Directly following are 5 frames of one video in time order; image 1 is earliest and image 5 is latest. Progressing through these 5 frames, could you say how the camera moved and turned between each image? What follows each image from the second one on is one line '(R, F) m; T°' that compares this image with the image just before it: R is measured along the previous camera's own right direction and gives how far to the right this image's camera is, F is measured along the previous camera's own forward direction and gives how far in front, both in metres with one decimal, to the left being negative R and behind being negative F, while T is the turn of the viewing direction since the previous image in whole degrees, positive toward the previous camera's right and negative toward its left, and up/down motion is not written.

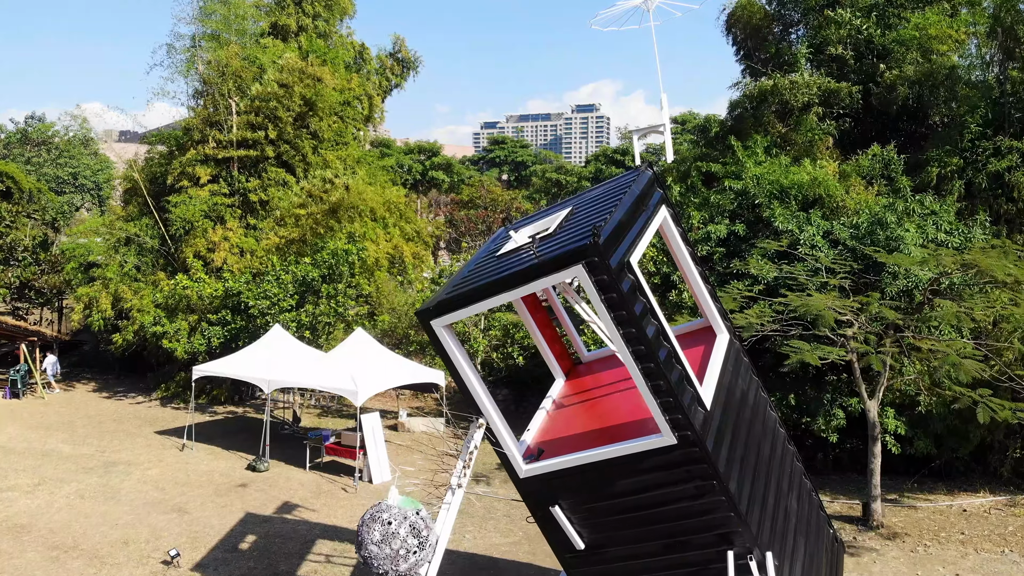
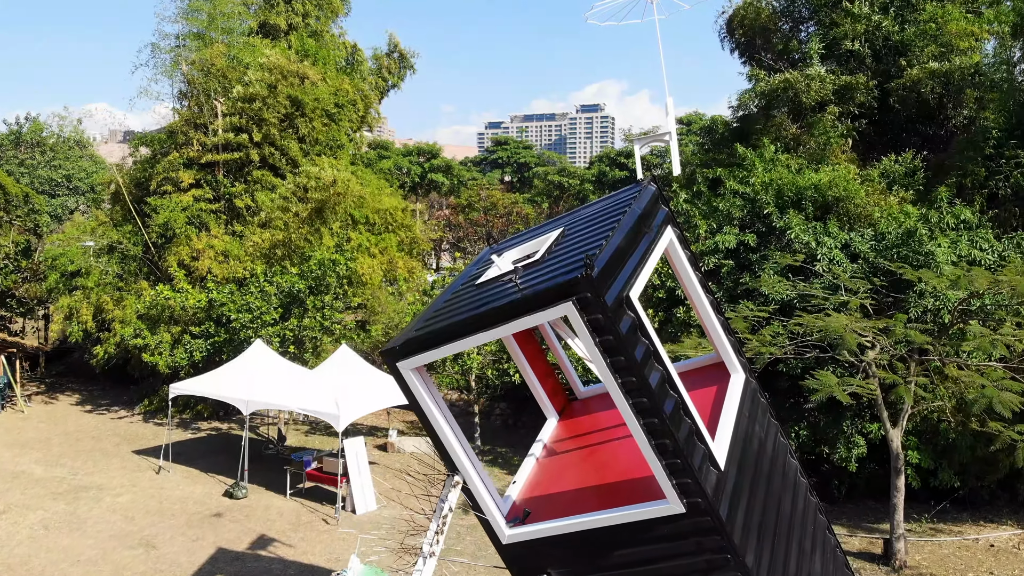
(+0.2, +0.7) m; 0°
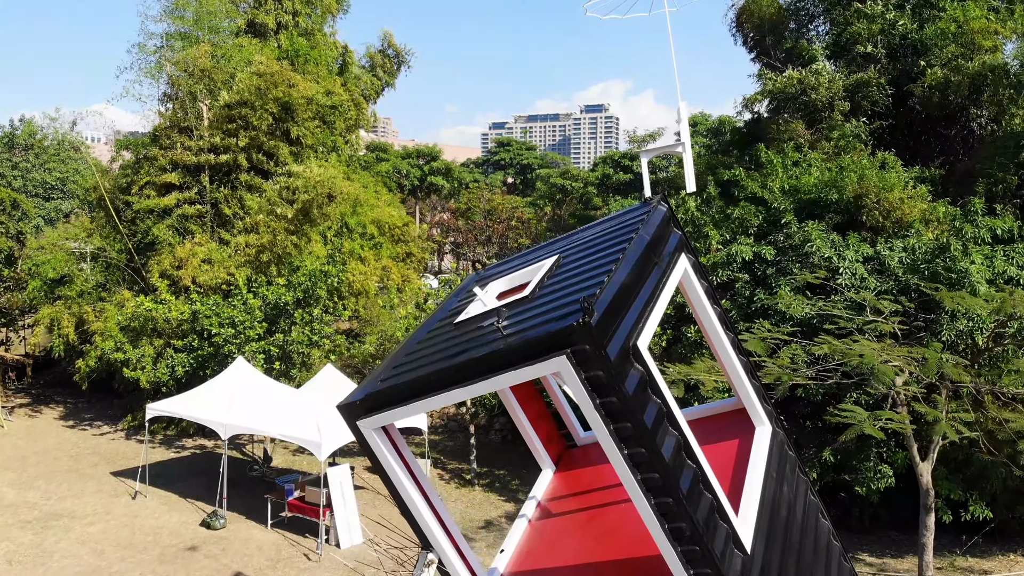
(+0.1, +0.7) m; 0°
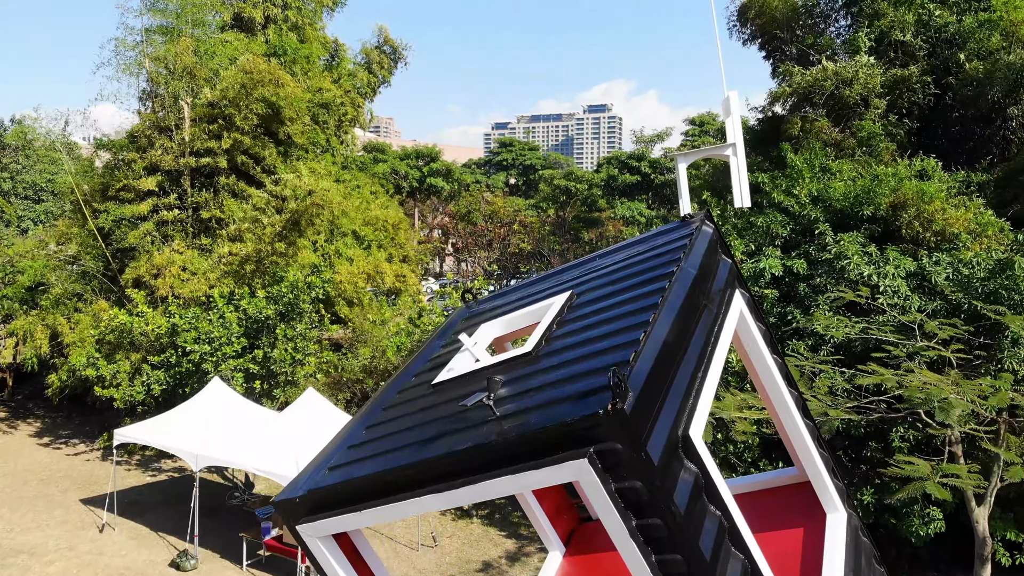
(0.0, +1.0) m; 0°
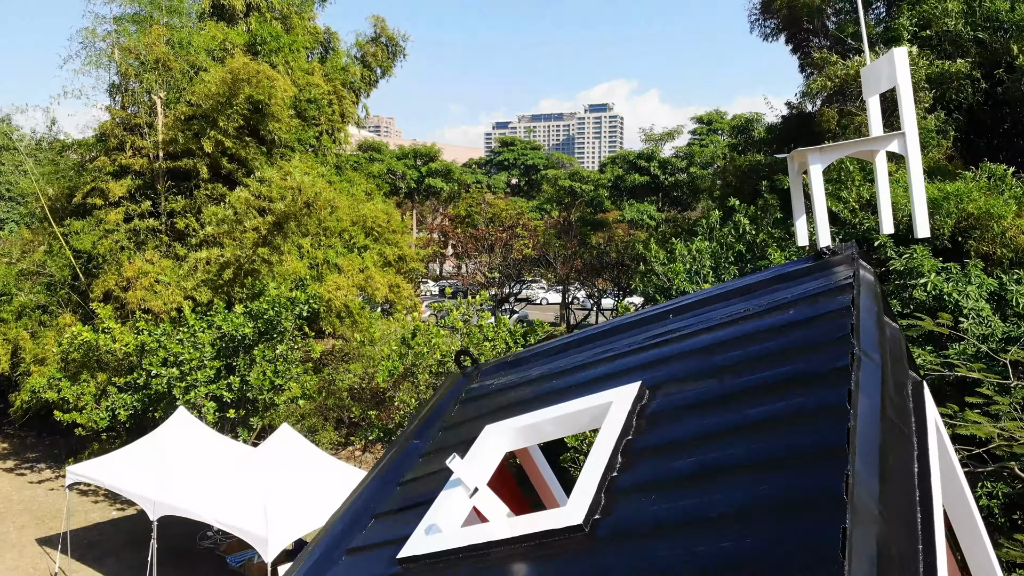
(-0.1, +1.2) m; 0°
